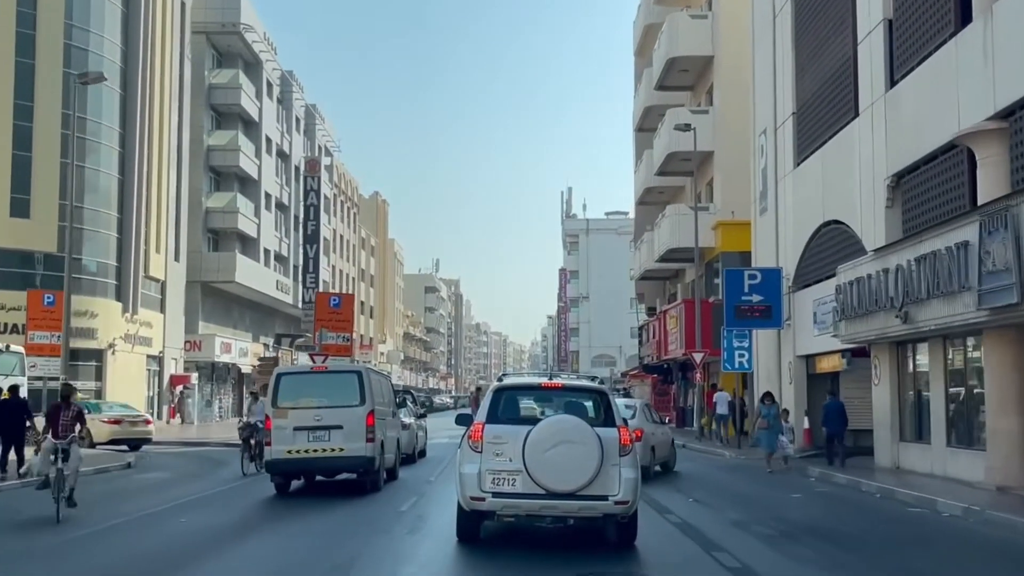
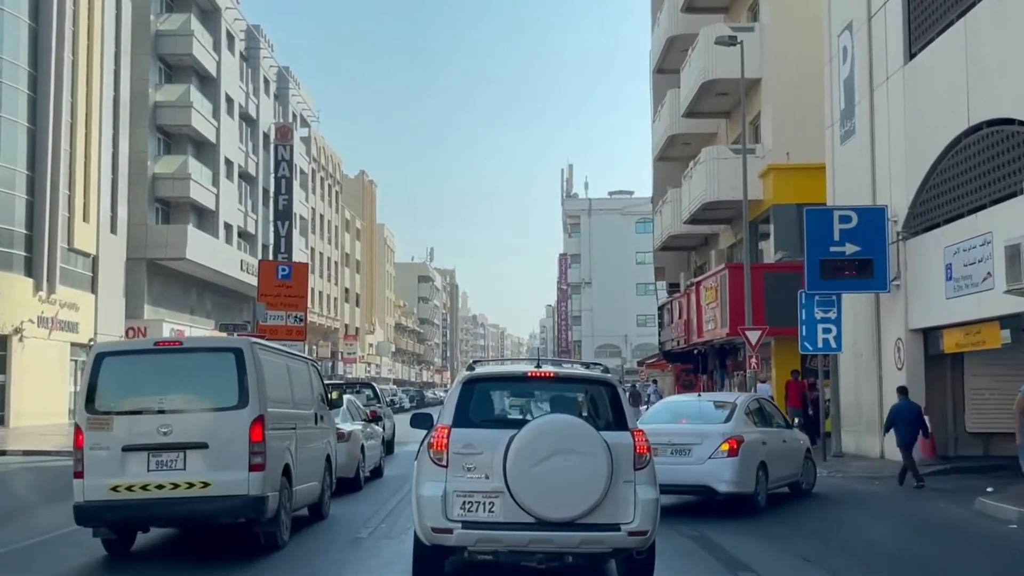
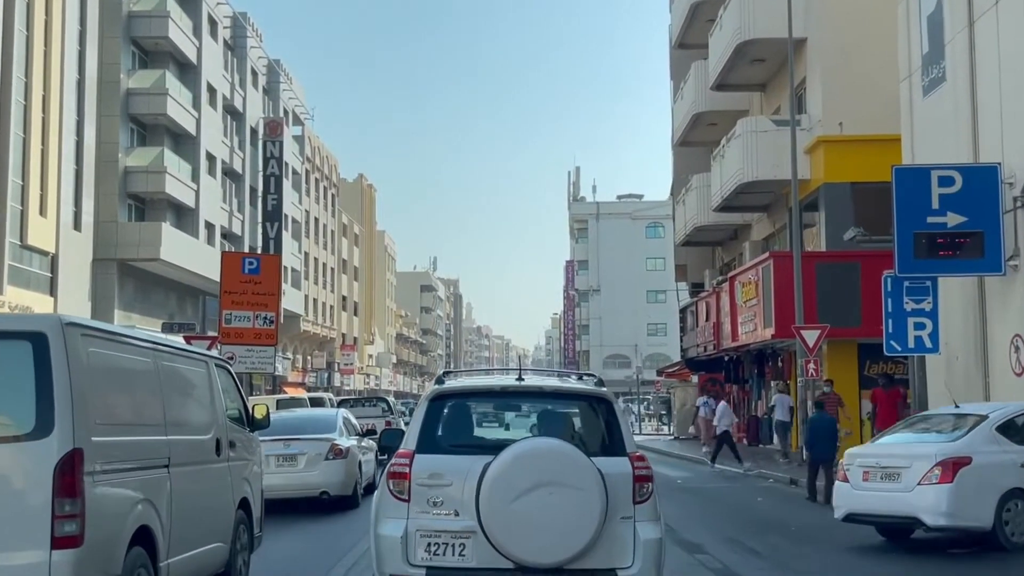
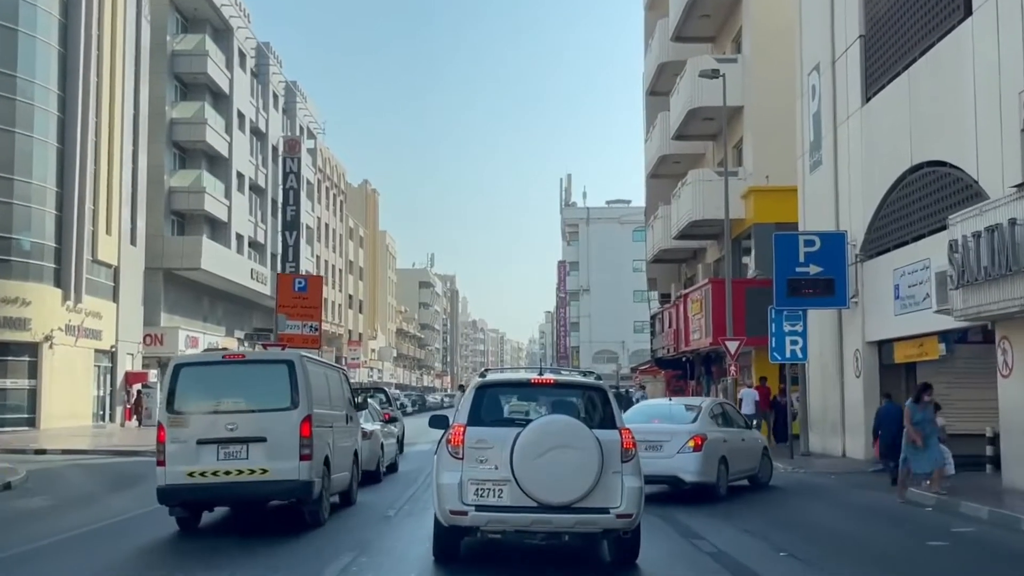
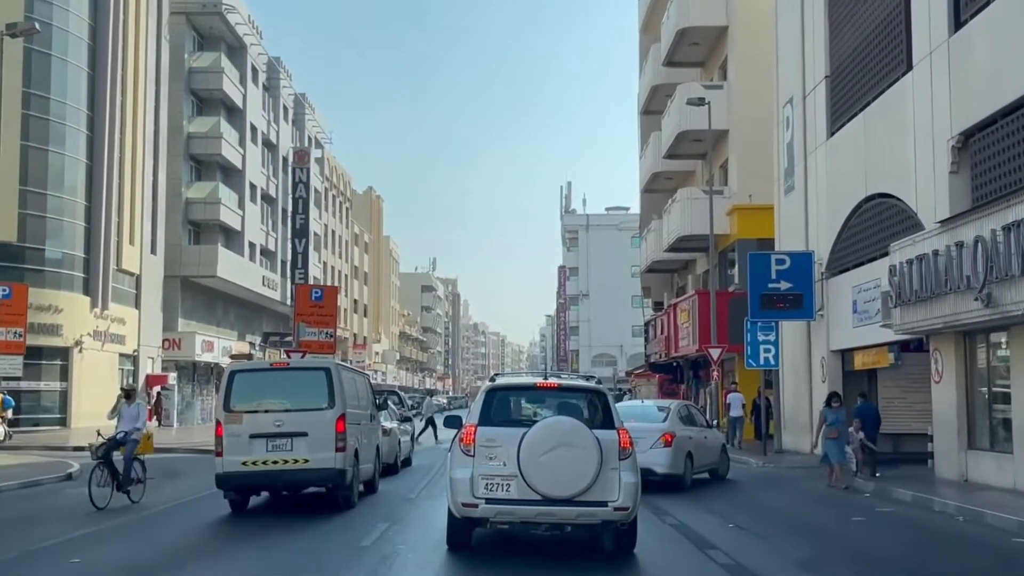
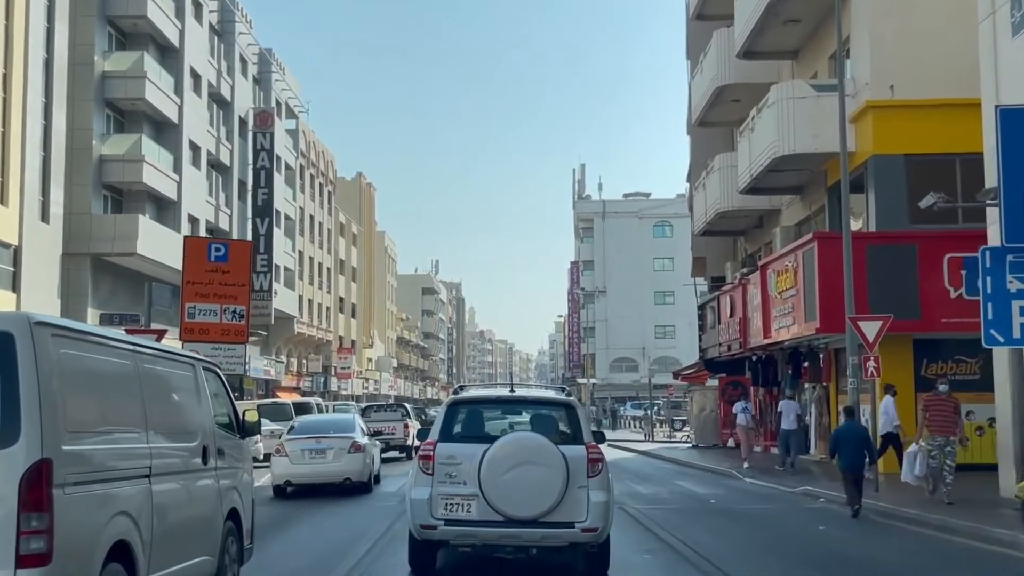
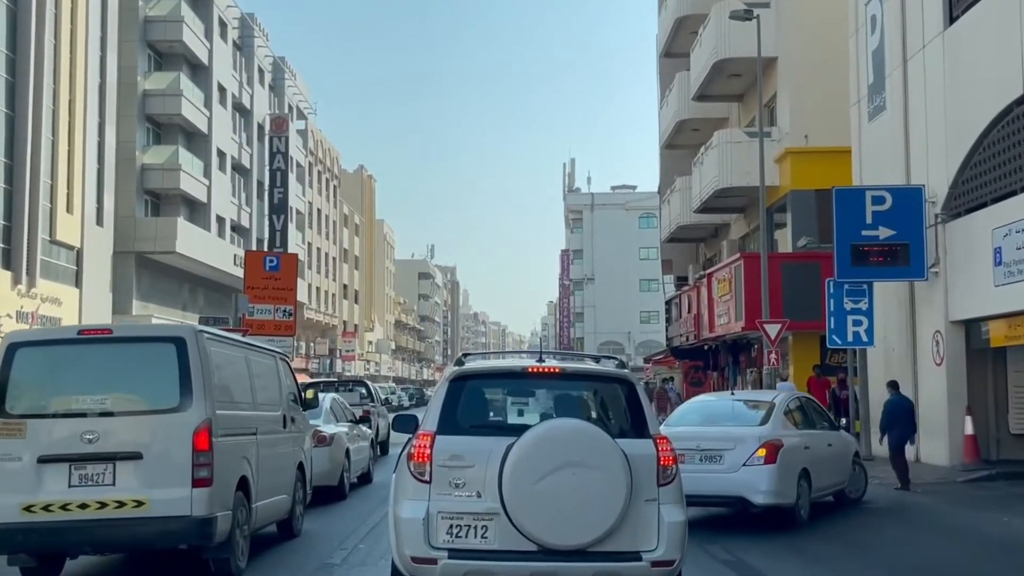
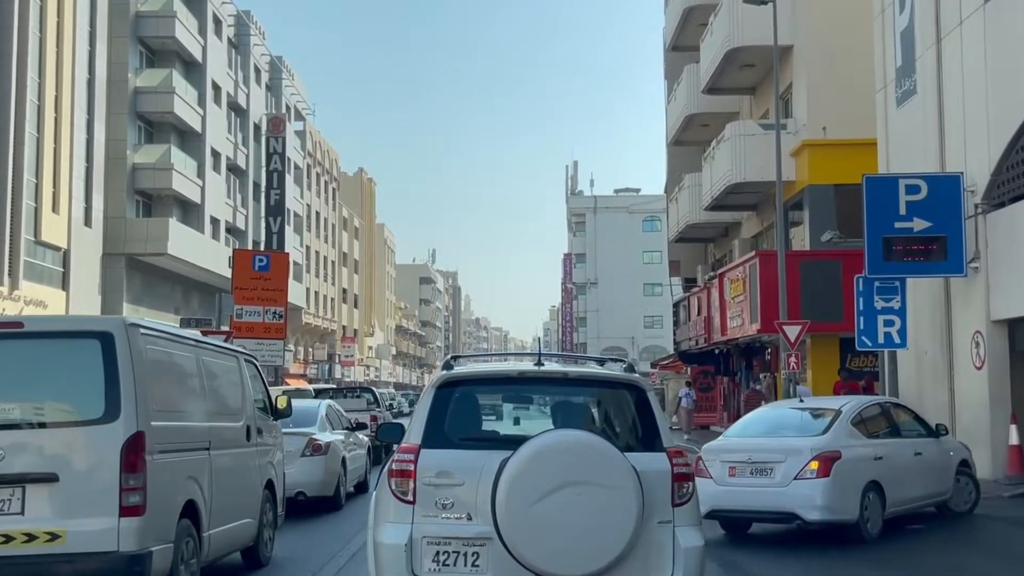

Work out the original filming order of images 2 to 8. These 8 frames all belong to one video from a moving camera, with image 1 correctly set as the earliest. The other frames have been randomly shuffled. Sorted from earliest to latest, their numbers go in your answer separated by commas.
5, 4, 2, 7, 8, 3, 6
